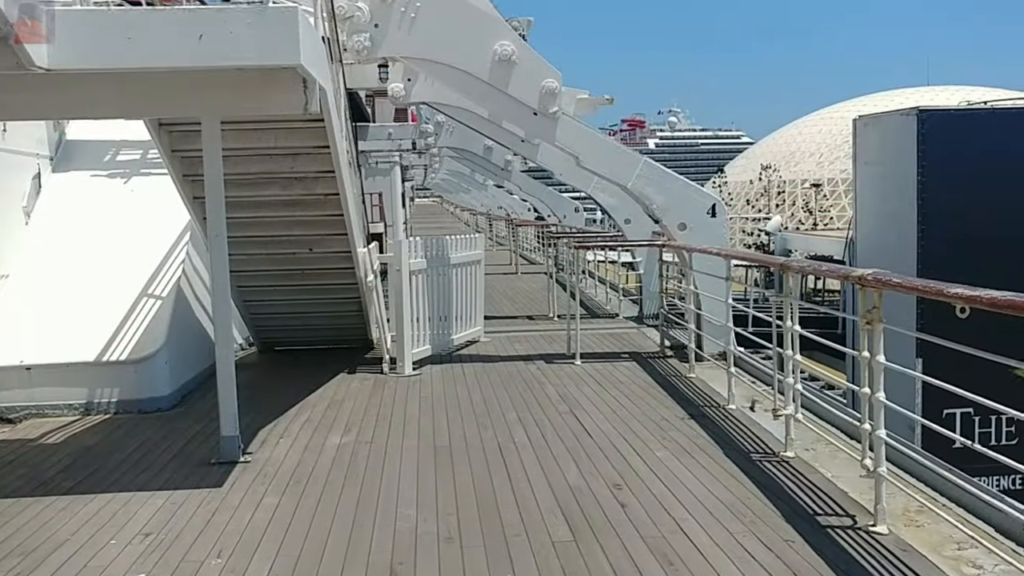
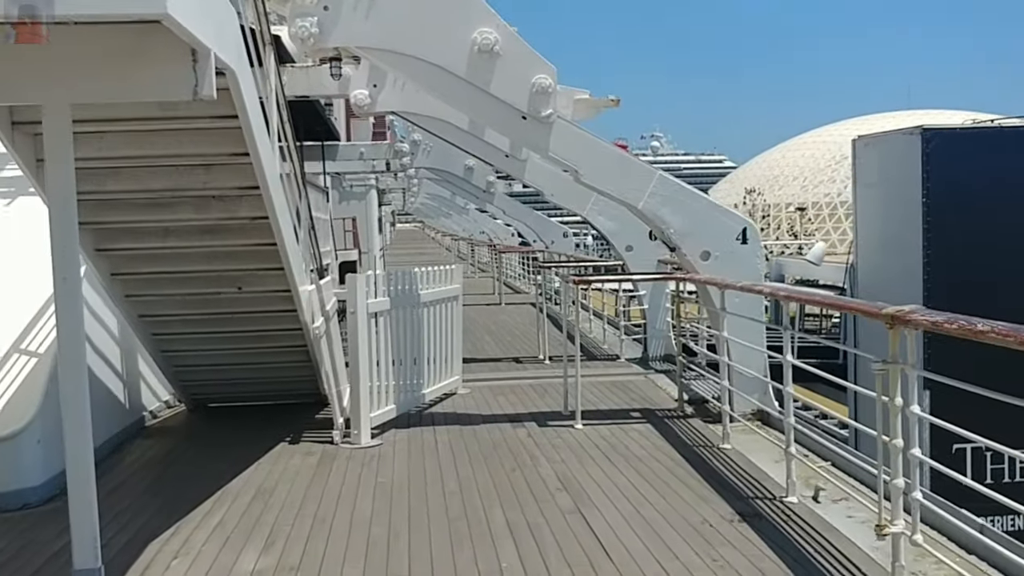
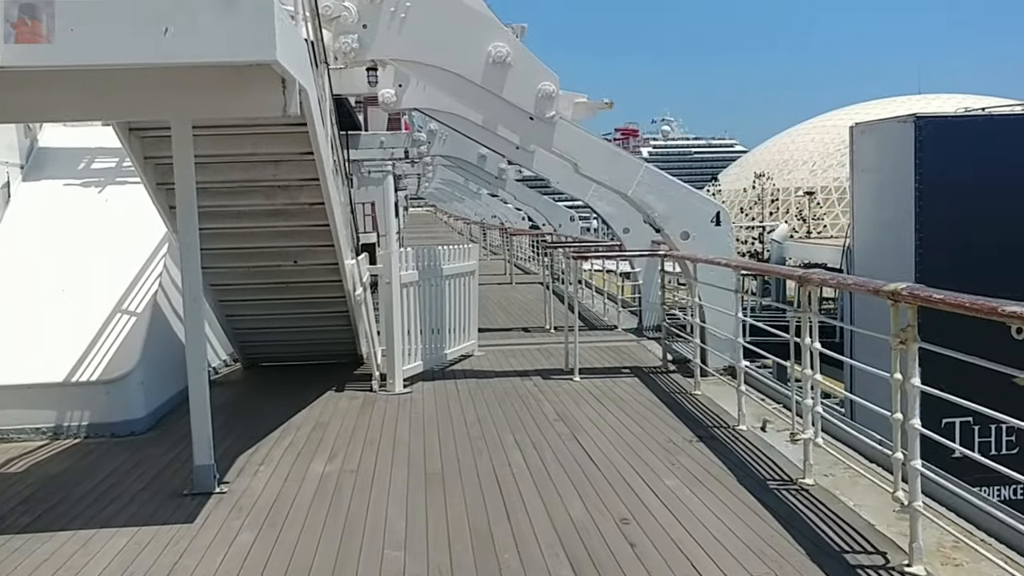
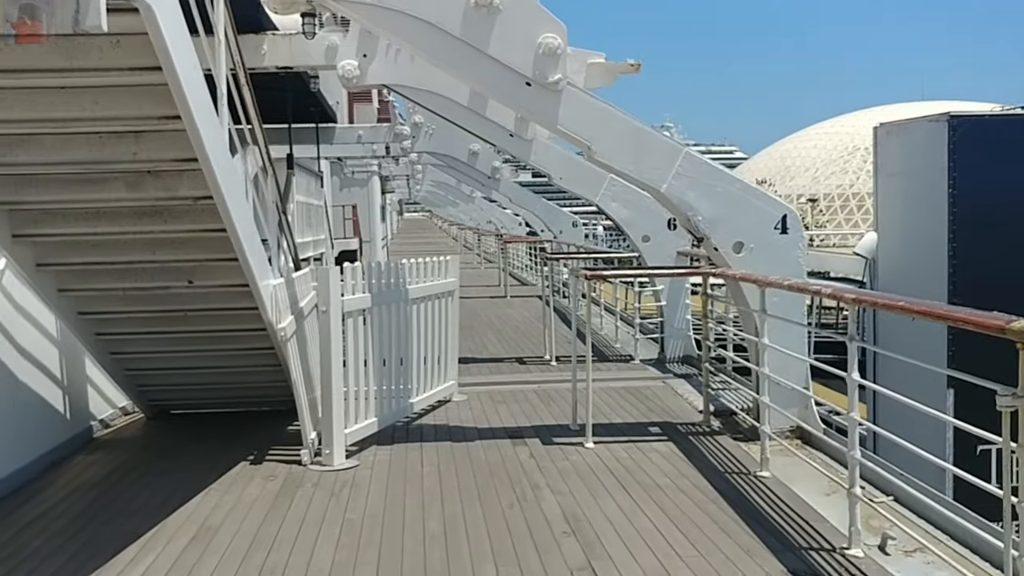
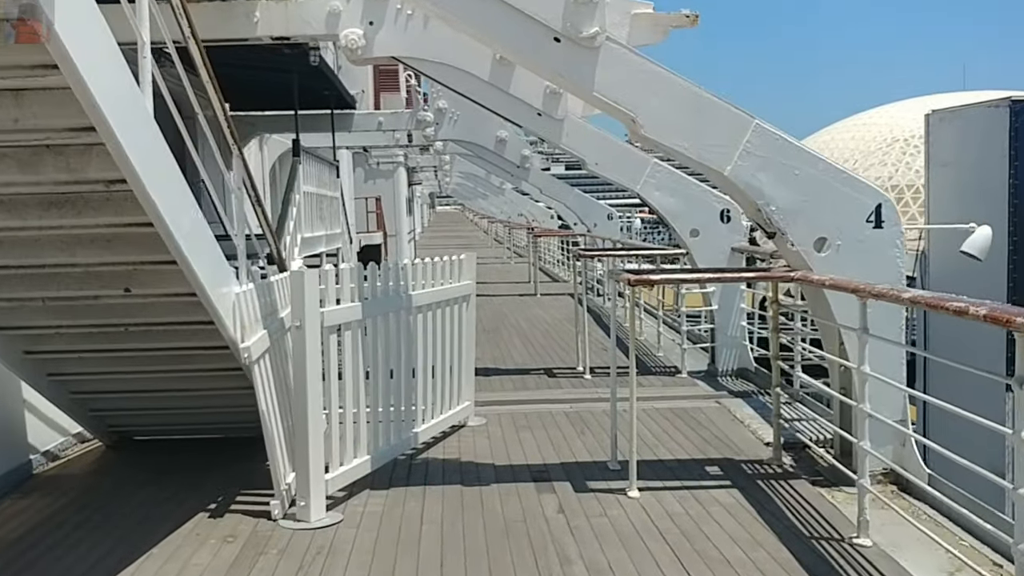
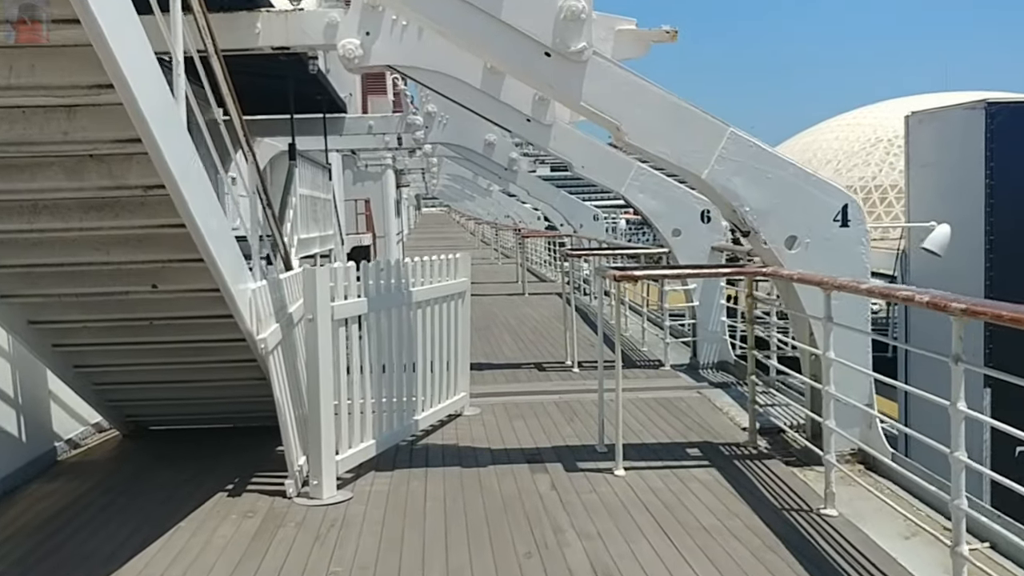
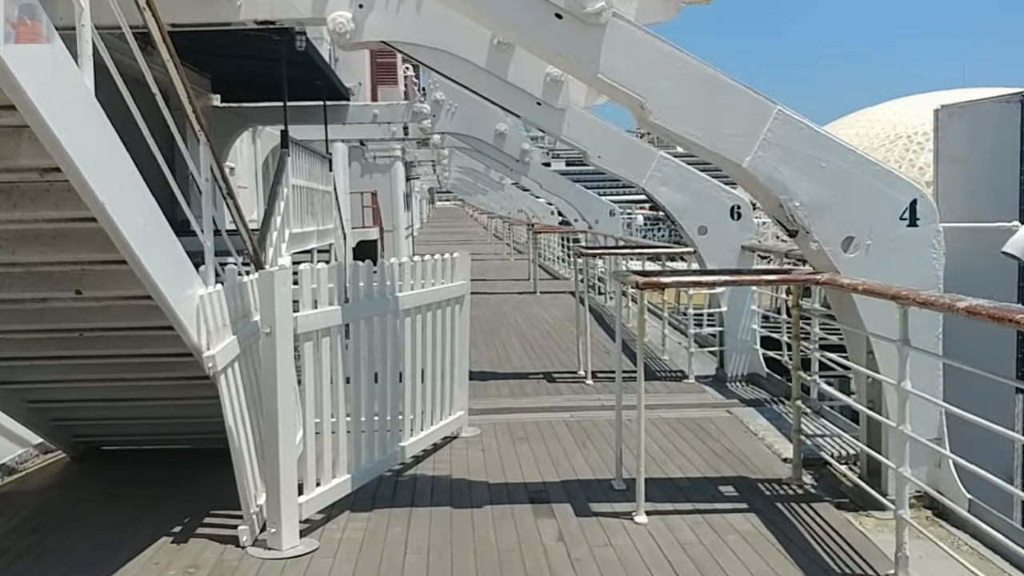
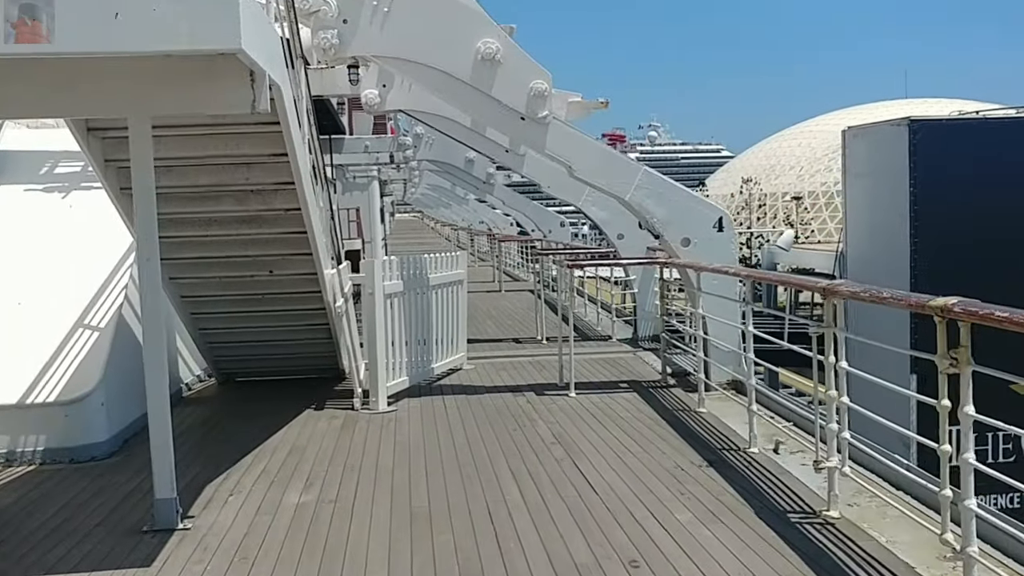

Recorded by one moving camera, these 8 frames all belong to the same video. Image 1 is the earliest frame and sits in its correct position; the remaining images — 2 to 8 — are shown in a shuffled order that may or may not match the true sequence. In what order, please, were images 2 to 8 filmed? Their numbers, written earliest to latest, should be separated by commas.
3, 8, 2, 4, 6, 5, 7
